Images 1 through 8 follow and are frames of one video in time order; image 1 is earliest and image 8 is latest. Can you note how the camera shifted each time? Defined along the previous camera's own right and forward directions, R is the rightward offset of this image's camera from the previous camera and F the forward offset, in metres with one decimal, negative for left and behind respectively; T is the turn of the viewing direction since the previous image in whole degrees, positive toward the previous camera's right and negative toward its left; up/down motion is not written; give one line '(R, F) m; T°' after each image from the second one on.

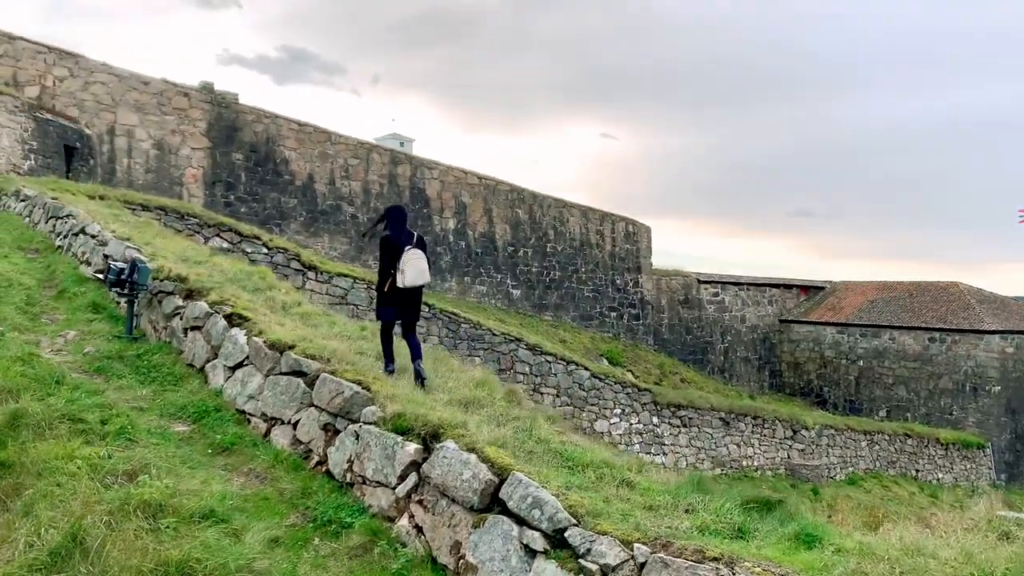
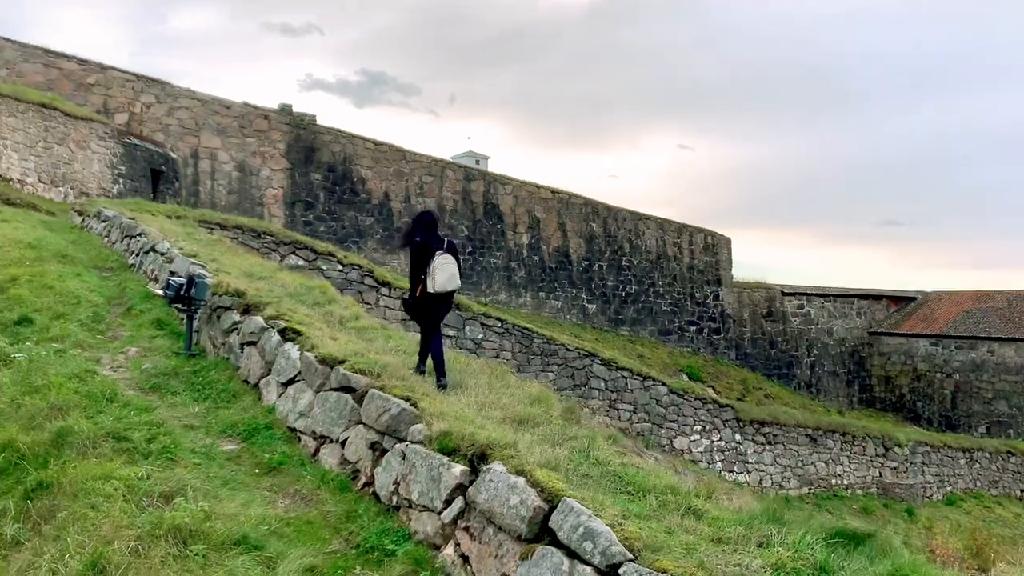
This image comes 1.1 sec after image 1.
(+0.1, +0.3) m; -5°
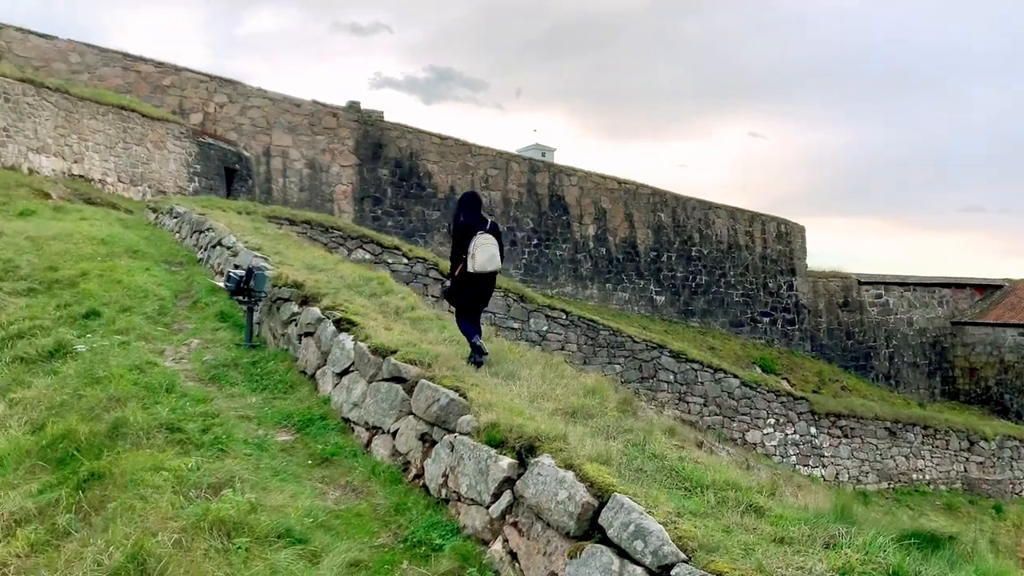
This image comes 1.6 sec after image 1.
(+0.1, +0.1) m; -5°
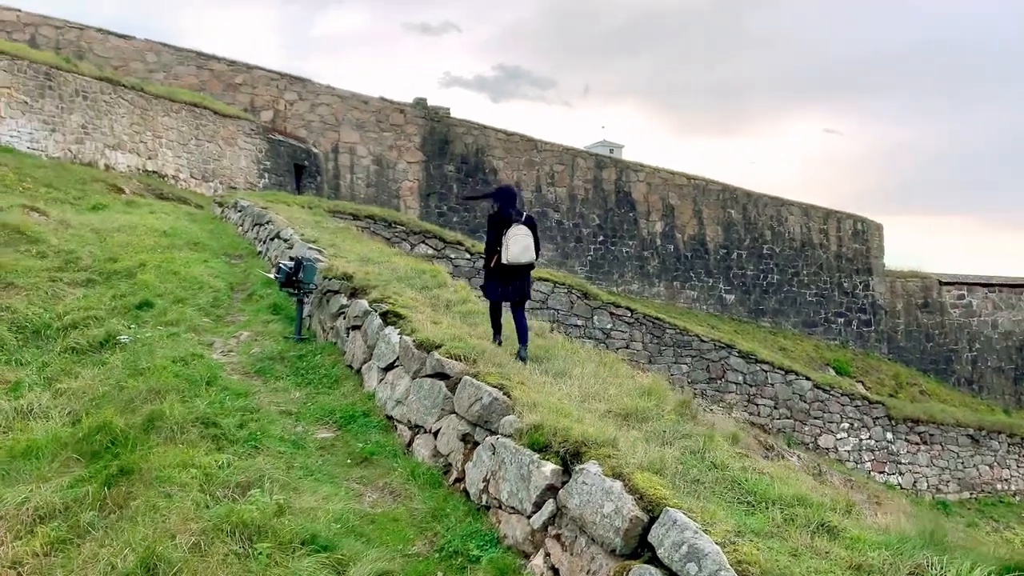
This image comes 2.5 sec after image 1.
(+0.1, +0.3) m; -4°
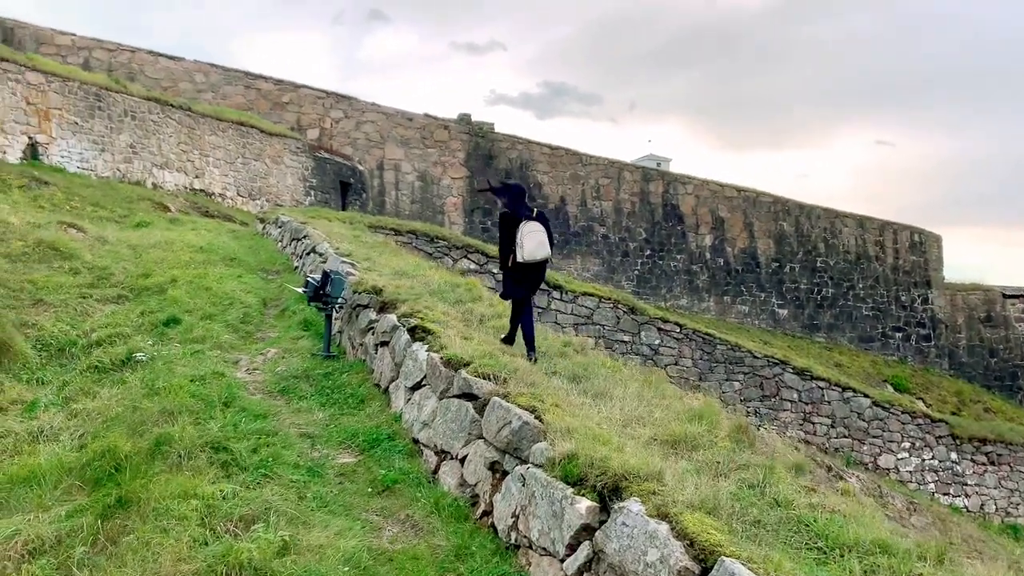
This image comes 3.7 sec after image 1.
(+0.1, +0.3) m; -3°
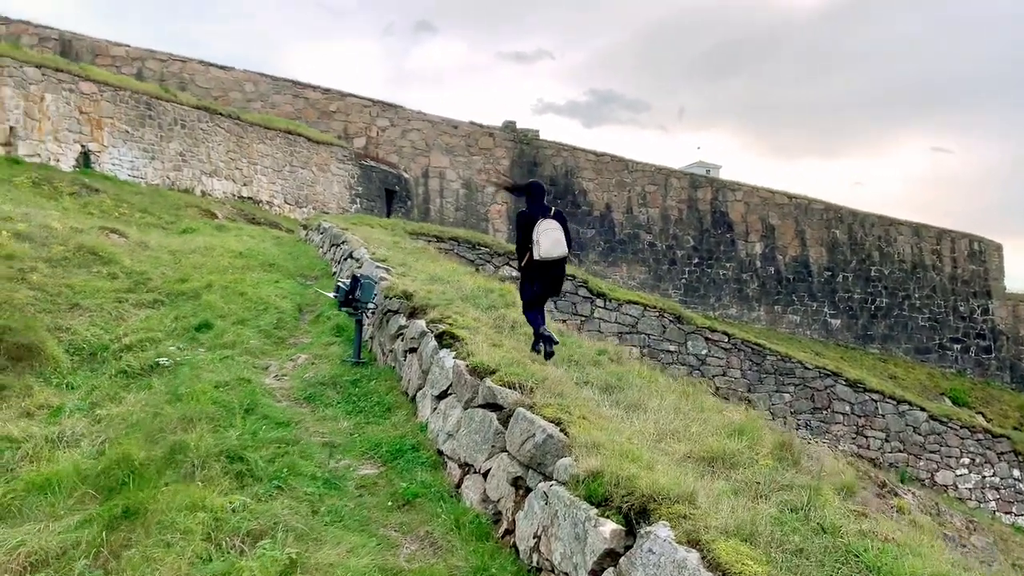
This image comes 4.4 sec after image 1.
(+0.1, +0.2) m; -3°
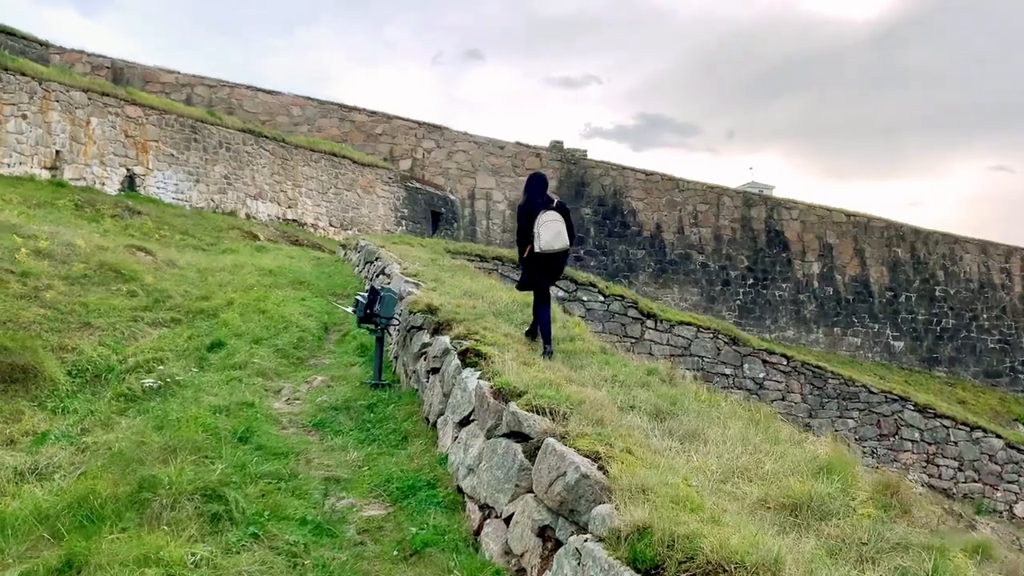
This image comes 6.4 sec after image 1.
(+0.1, +0.6) m; -3°
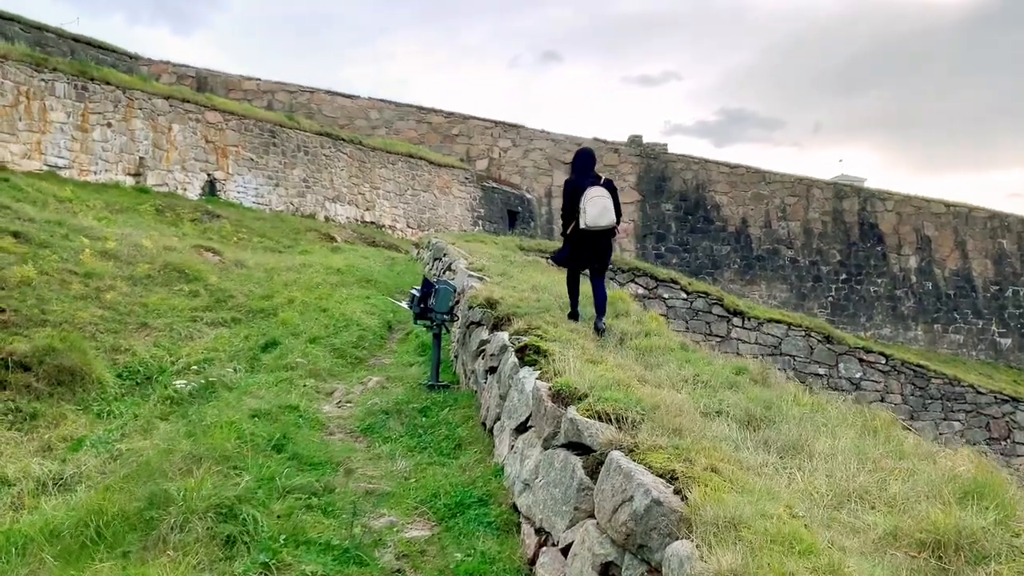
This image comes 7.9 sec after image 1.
(+0.1, +0.5) m; -5°
